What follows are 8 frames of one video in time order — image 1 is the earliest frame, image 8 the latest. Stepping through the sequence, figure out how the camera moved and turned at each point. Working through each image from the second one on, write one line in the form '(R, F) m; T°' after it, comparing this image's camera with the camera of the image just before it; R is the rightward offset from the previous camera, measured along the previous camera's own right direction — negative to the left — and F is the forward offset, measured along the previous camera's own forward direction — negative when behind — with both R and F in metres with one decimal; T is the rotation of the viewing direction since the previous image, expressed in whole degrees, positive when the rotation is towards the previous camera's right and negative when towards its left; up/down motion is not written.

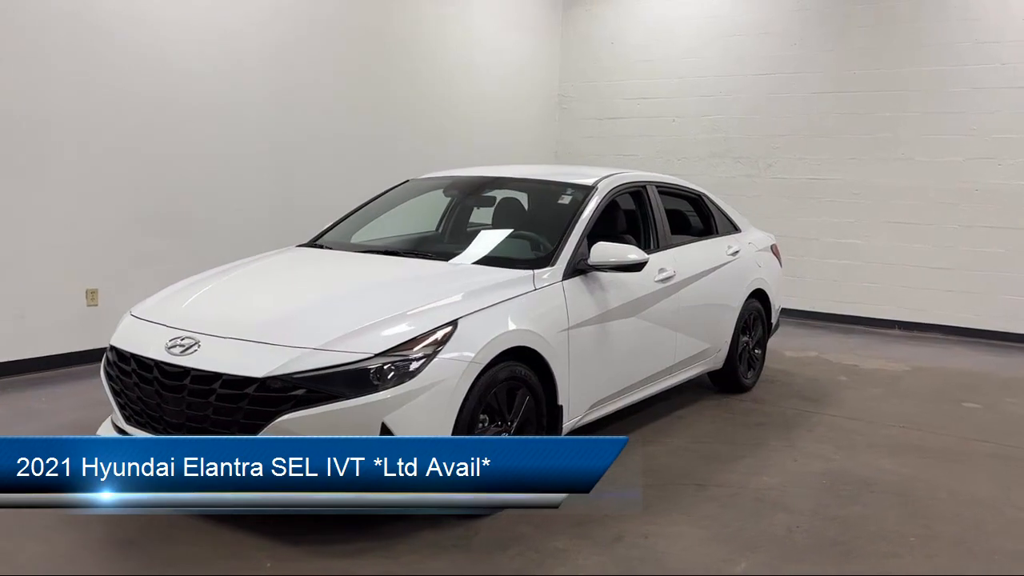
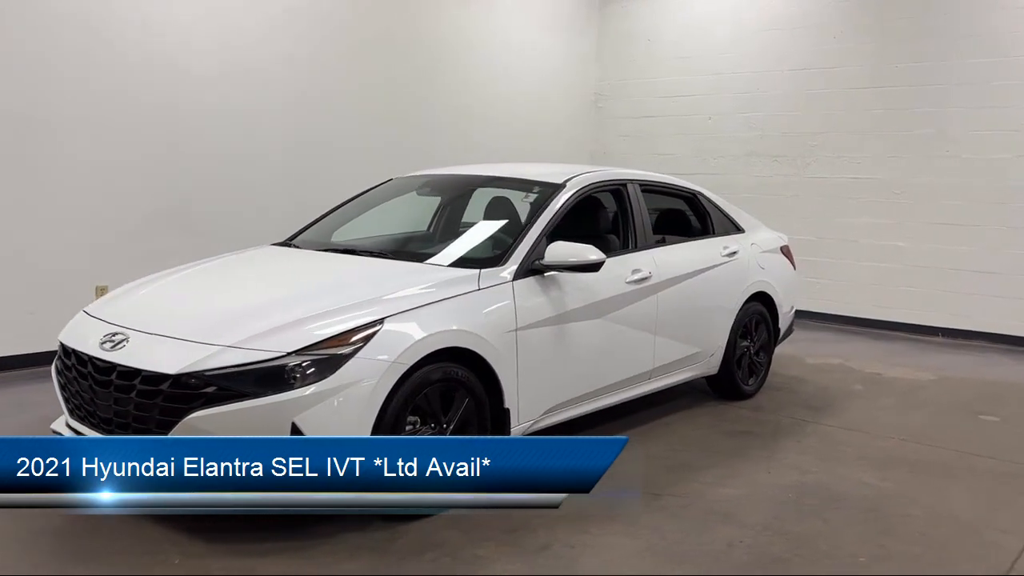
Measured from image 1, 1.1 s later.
(+0.5, +0.1) m; -5°
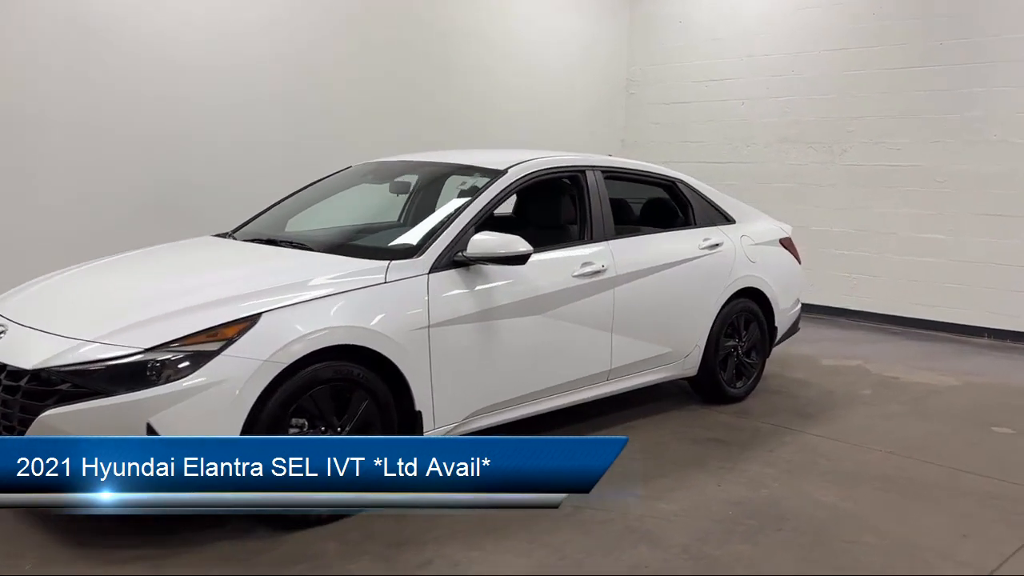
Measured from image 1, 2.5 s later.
(+0.6, +0.3) m; -5°
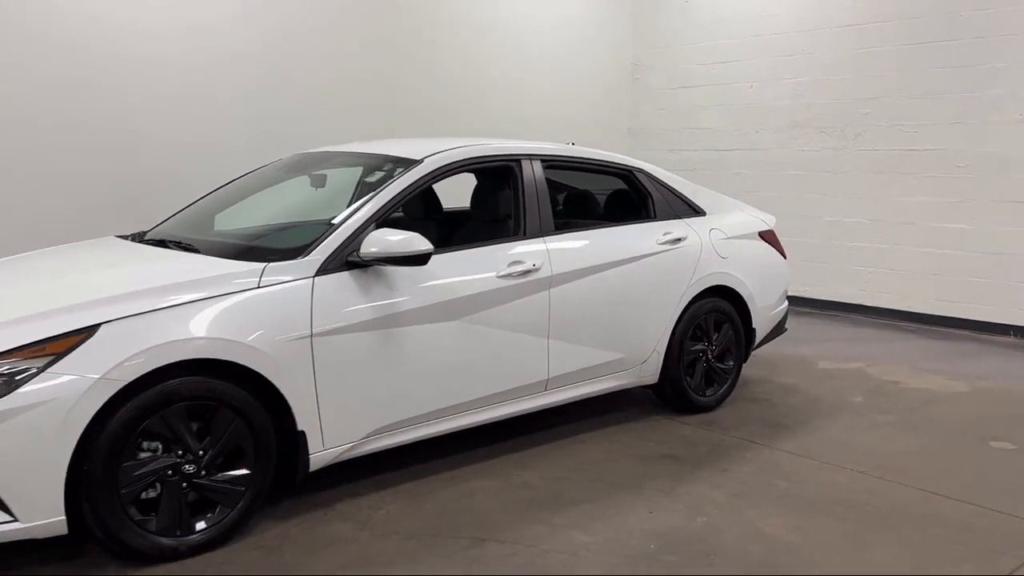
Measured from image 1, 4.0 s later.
(+0.5, +0.4) m; -3°
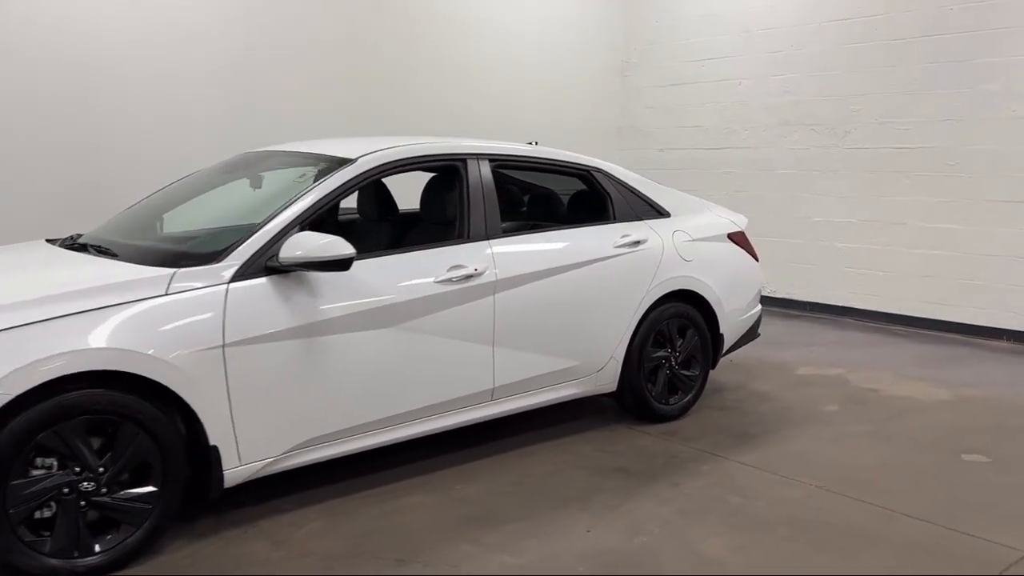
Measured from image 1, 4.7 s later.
(+0.3, +0.2) m; -1°
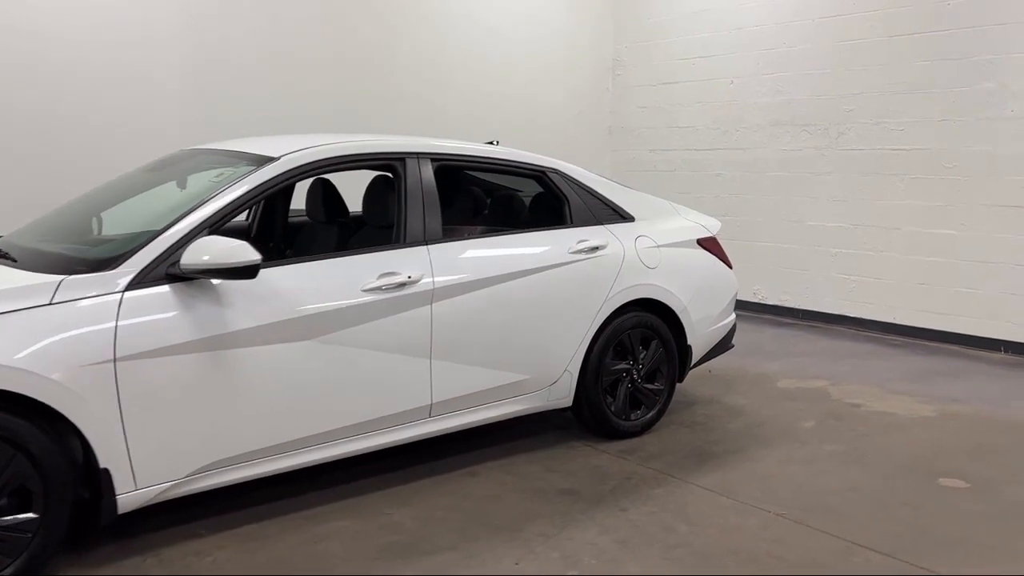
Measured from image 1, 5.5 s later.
(+0.3, +0.2) m; -1°
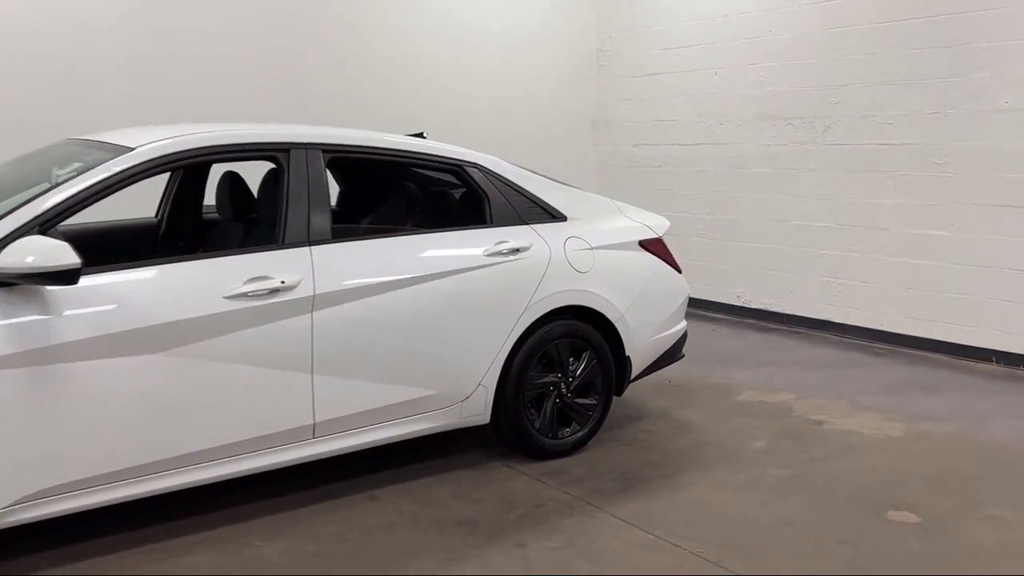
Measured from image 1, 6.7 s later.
(+0.4, +0.3) m; -2°
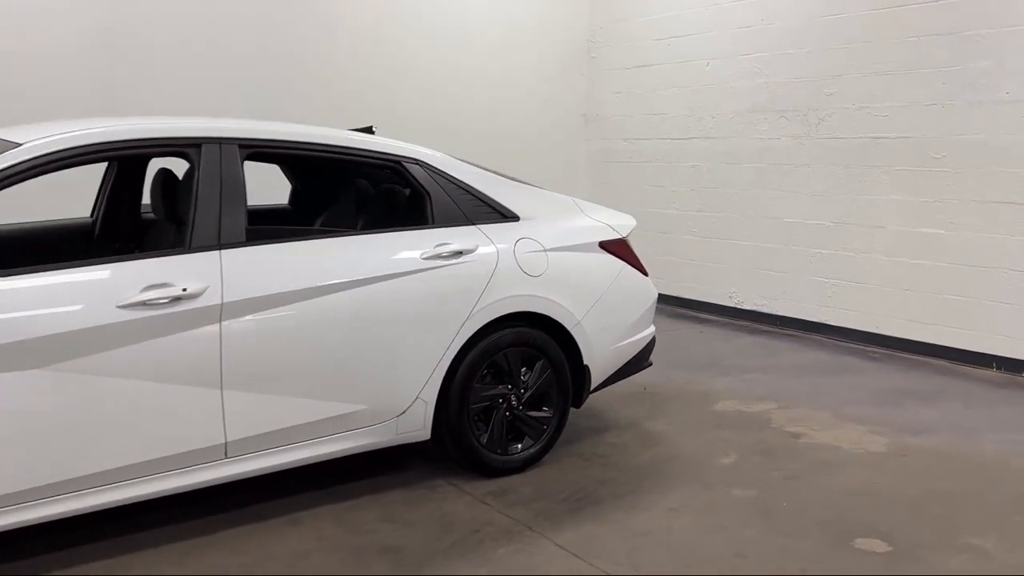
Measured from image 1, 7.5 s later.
(+0.3, +0.3) m; -1°
